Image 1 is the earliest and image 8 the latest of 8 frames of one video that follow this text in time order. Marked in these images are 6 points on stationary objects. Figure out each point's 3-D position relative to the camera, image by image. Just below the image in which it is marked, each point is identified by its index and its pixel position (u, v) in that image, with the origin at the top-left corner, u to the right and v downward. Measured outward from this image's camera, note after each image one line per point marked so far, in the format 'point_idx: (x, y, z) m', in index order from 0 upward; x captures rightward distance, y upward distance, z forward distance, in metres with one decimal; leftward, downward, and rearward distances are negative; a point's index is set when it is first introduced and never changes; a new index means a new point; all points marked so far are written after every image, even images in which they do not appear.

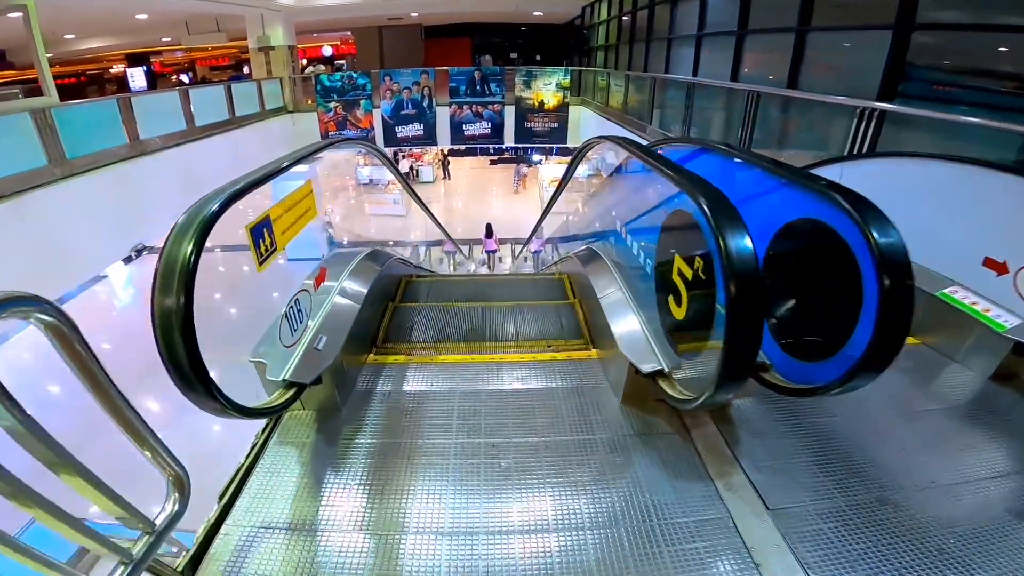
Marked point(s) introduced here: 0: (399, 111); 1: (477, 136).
0: (-1.9, +3.0, +8.4) m
1: (-0.6, +2.7, +8.8) m
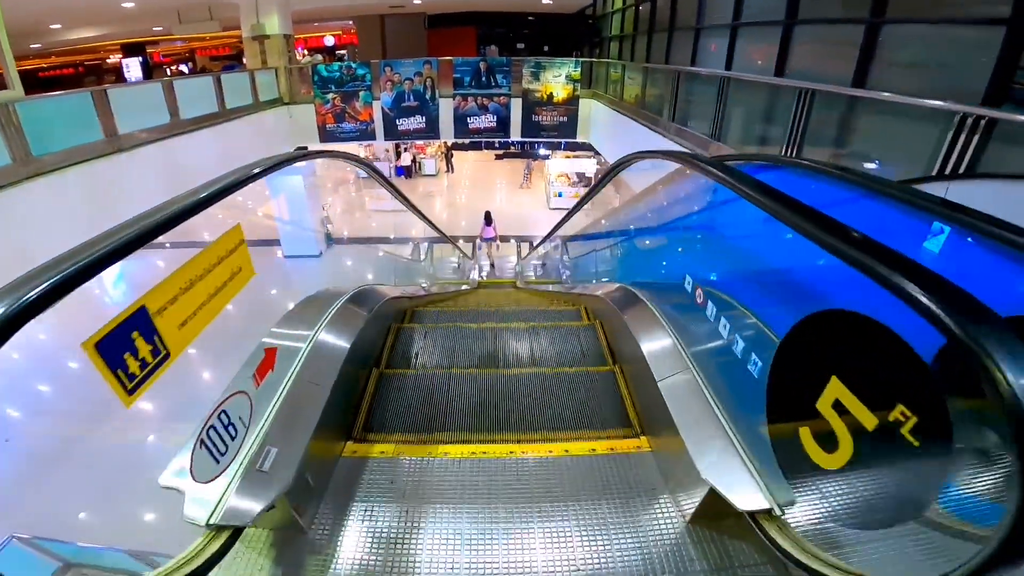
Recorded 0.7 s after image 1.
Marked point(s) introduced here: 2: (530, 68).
0: (-1.8, +3.0, +8.0) m
1: (-0.5, +2.7, +8.4) m
2: (+0.3, +3.5, +8.0) m
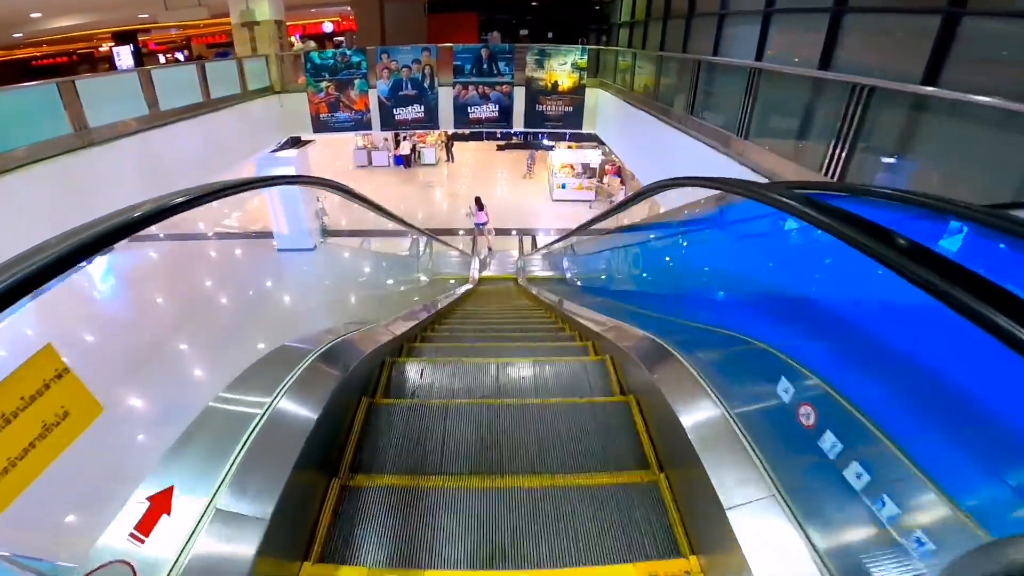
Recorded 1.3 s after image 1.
0: (-1.8, +3.0, +7.7) m
1: (-0.5, +2.7, +8.1) m
2: (+0.4, +3.6, +7.7) m
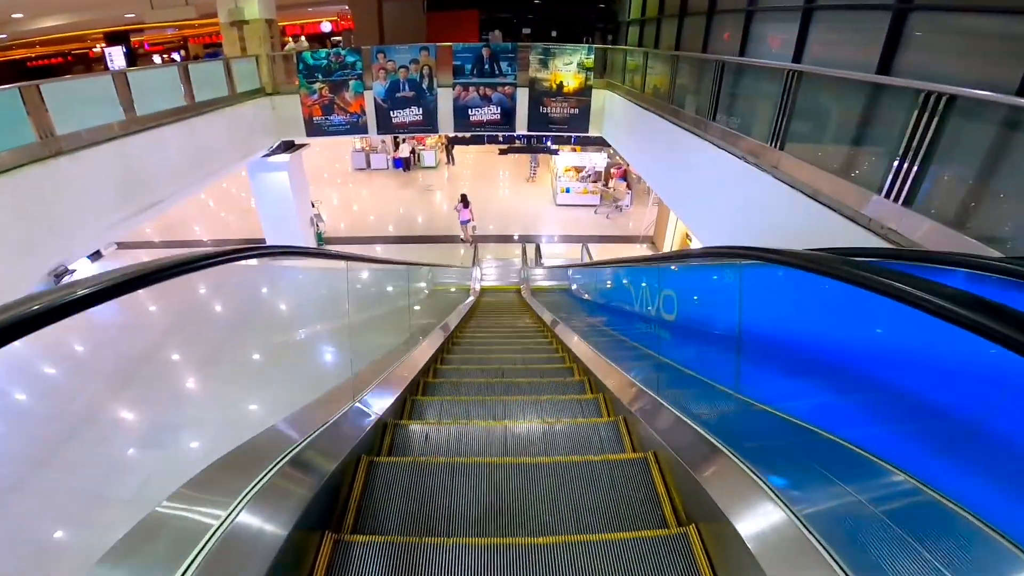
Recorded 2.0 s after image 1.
0: (-1.8, +2.9, +7.4) m
1: (-0.4, +2.6, +7.8) m
2: (+0.4, +3.4, +7.4) m
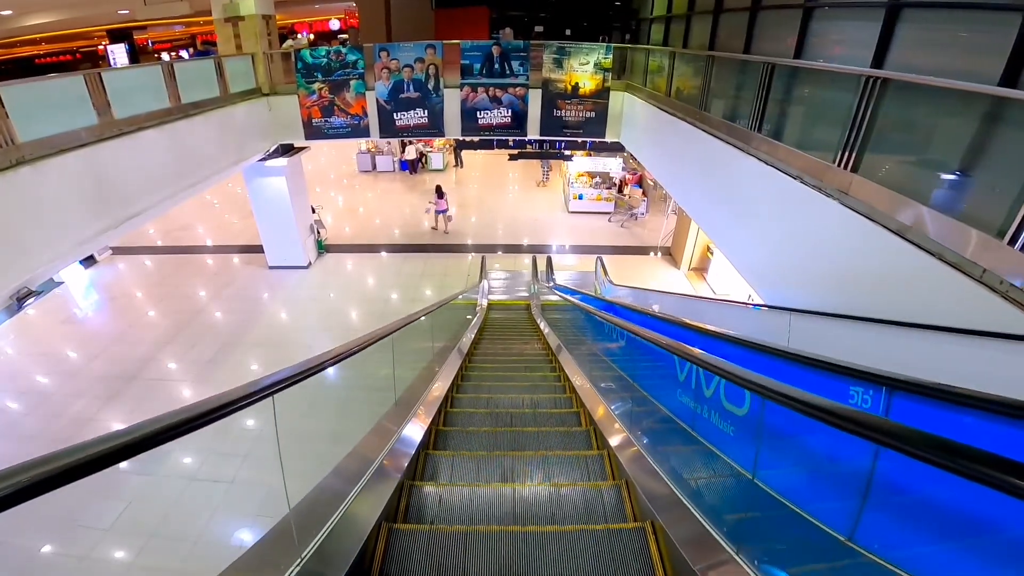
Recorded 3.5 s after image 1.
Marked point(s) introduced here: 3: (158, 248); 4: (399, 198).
0: (-1.6, +2.7, +7.0) m
1: (-0.3, +2.4, +7.4) m
2: (+0.6, +3.3, +7.0) m
3: (-7.2, +0.8, +10.1) m
4: (-2.8, +2.2, +12.3) m
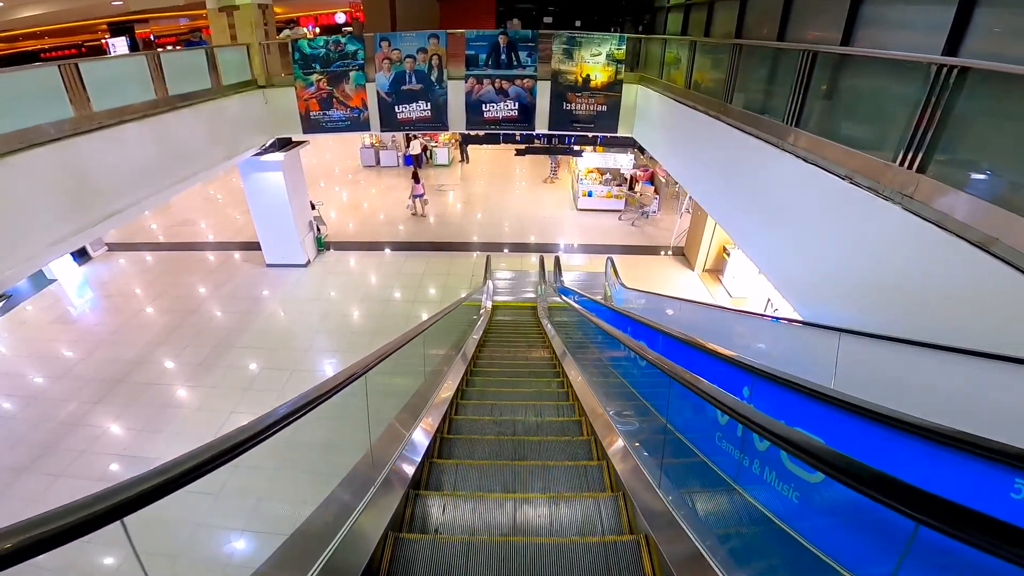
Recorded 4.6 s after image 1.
0: (-1.5, +2.7, +6.8) m
1: (-0.2, +2.4, +7.1) m
2: (+0.7, +3.2, +6.7) m
3: (-7.0, +0.9, +10.0) m
4: (-2.6, +2.3, +12.1) m
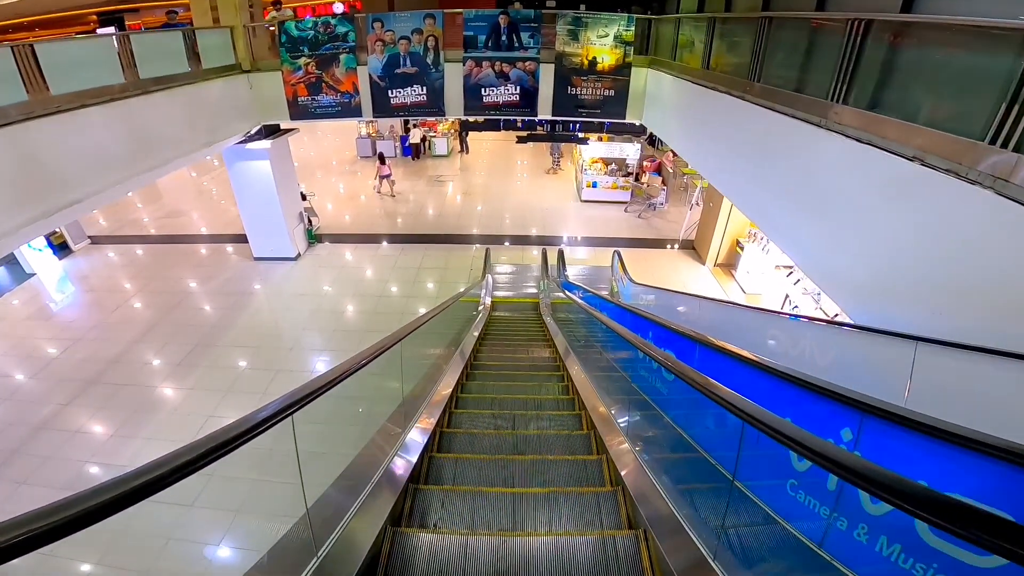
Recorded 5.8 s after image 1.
0: (-1.5, +2.8, +6.4) m
1: (-0.1, +2.5, +6.7) m
2: (+0.7, +3.3, +6.3) m
3: (-7.0, +1.0, +9.6) m
4: (-2.6, +2.4, +11.7) m
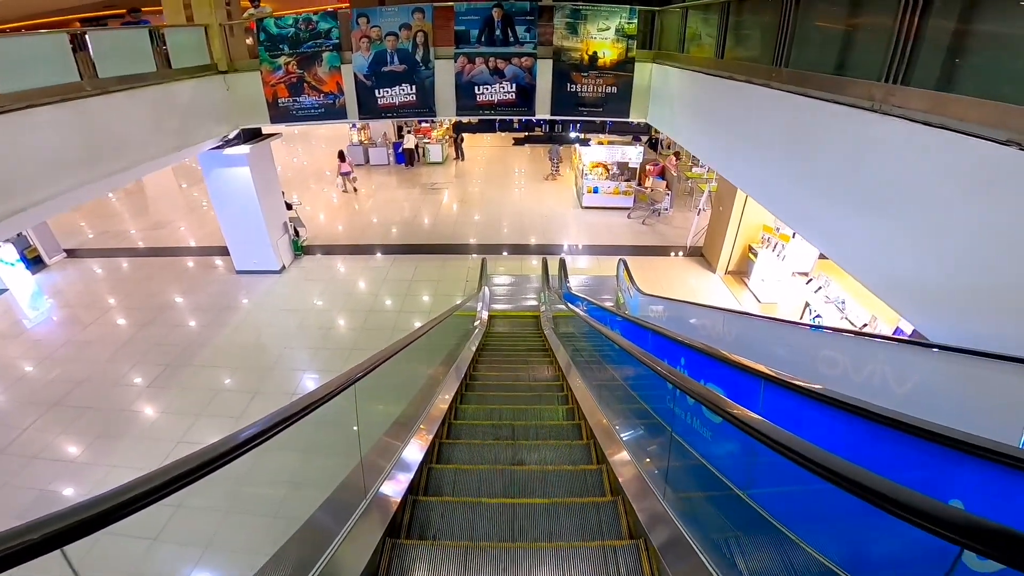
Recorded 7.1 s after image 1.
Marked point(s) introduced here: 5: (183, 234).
0: (-1.5, +2.6, +6.1) m
1: (-0.2, +2.3, +6.4) m
2: (+0.6, +3.2, +6.0) m
3: (-7.0, +0.7, +9.3) m
4: (-2.7, +2.1, +11.4) m
5: (-6.6, +1.1, +10.0) m
